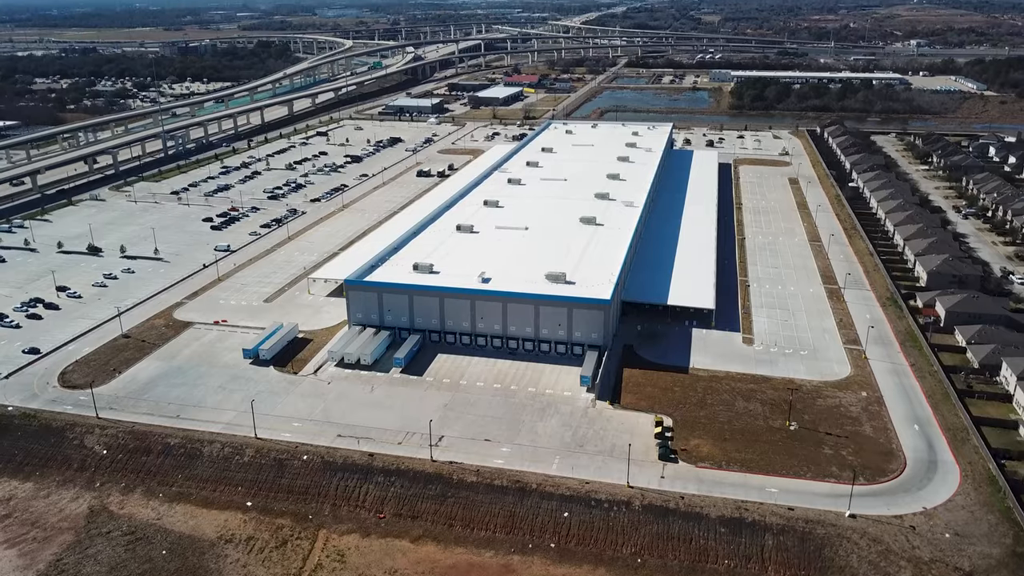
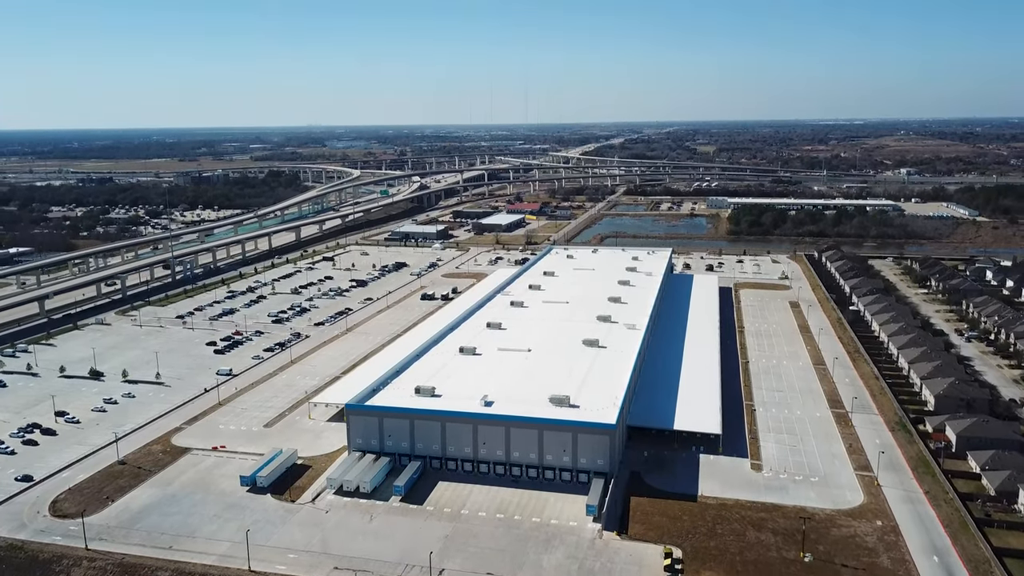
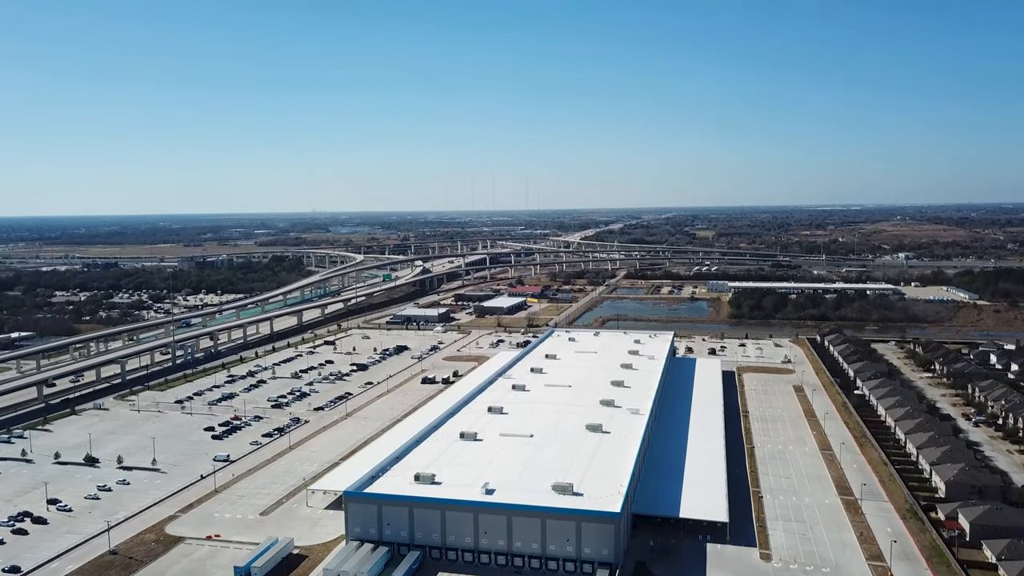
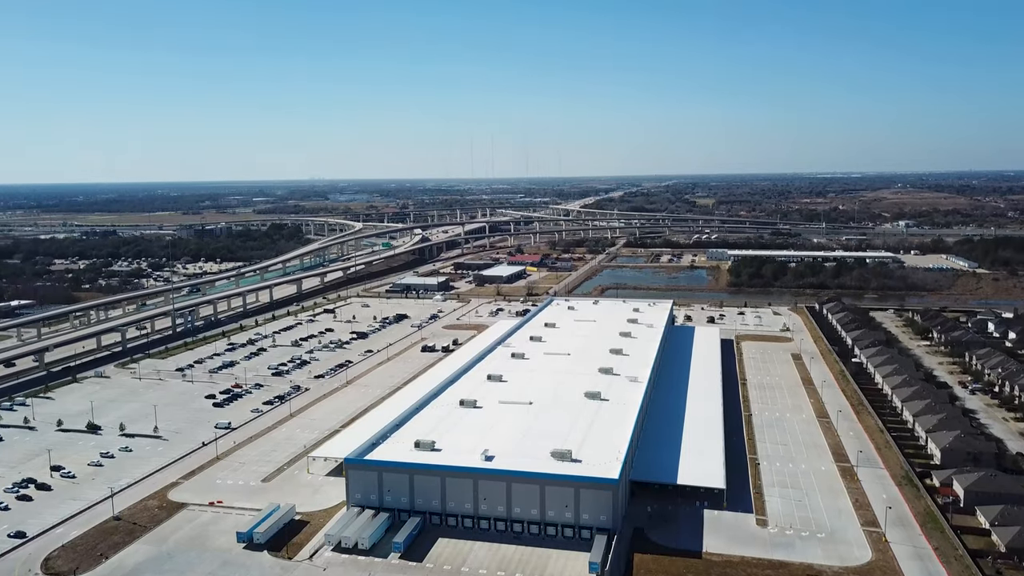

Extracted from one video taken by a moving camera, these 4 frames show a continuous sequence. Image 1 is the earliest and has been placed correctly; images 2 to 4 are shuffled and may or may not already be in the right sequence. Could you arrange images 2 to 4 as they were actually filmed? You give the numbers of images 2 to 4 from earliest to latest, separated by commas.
2, 4, 3
